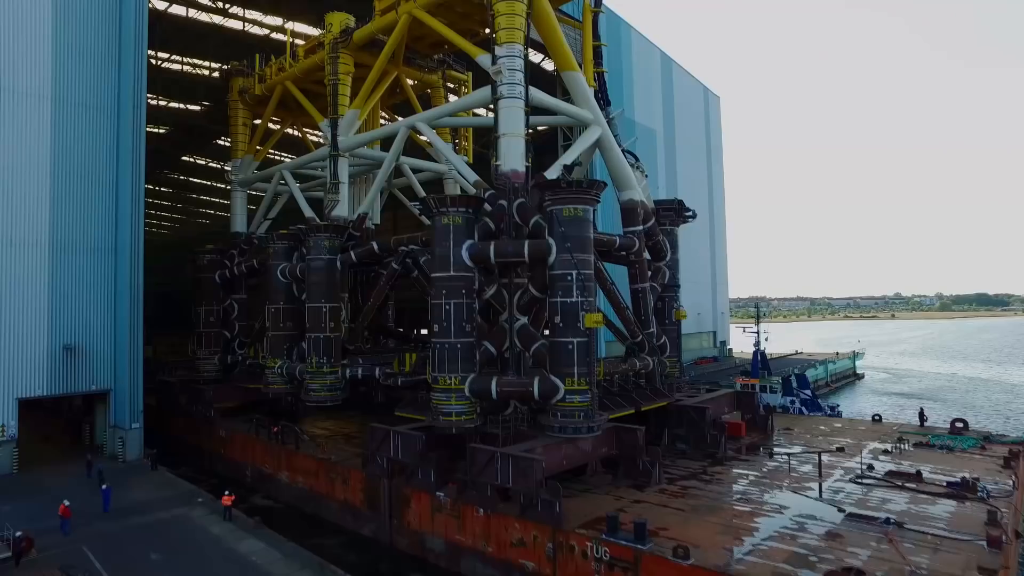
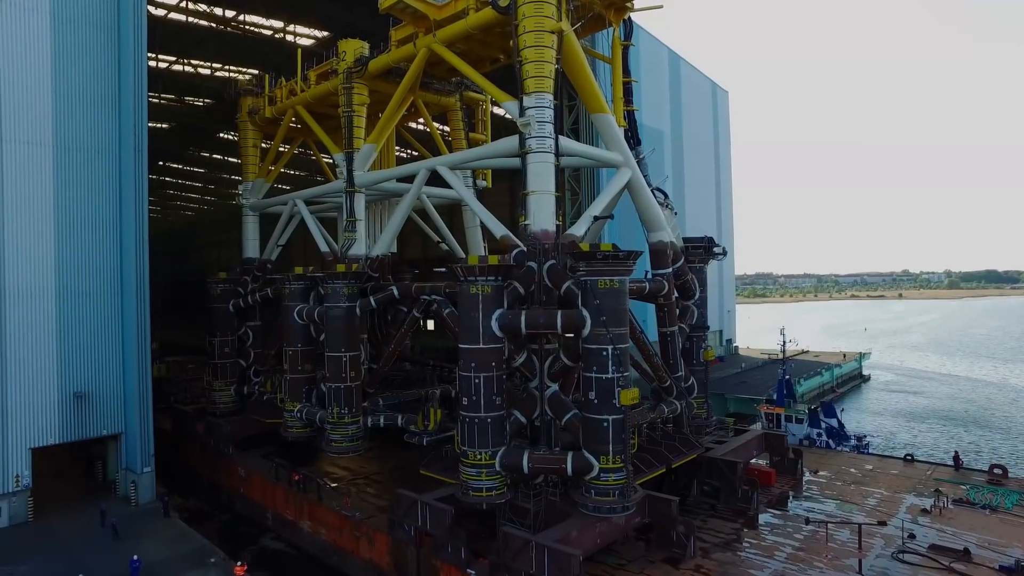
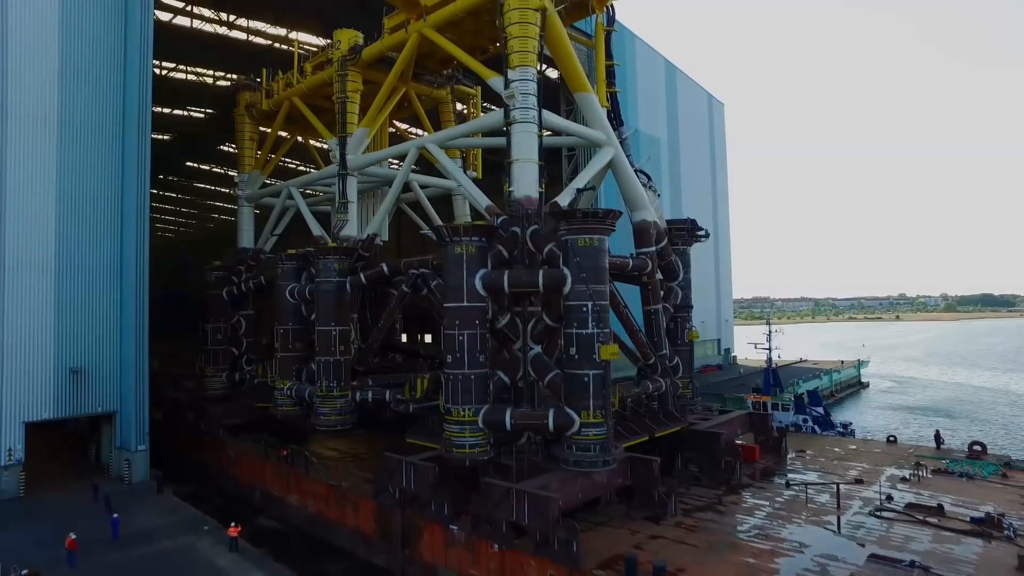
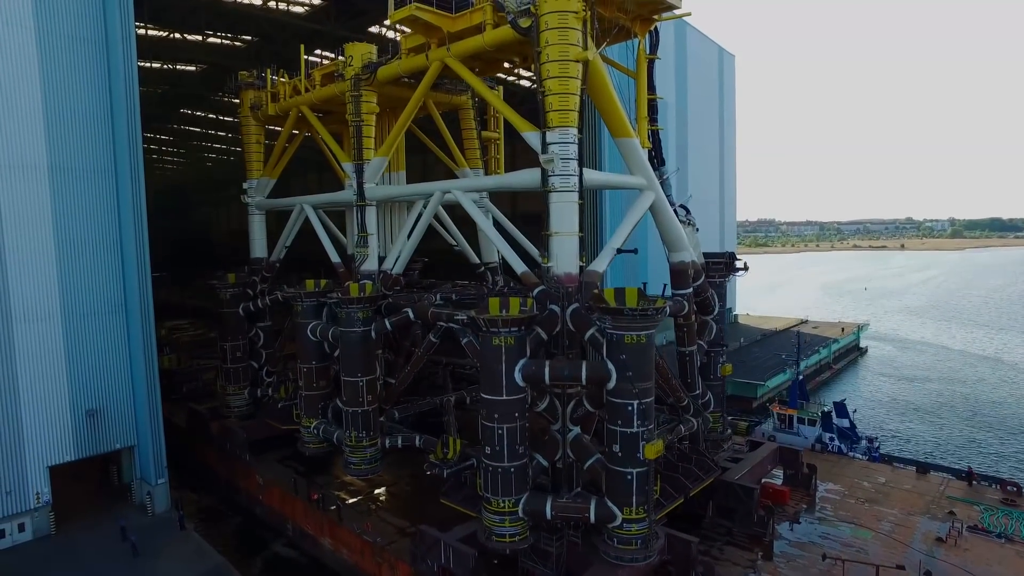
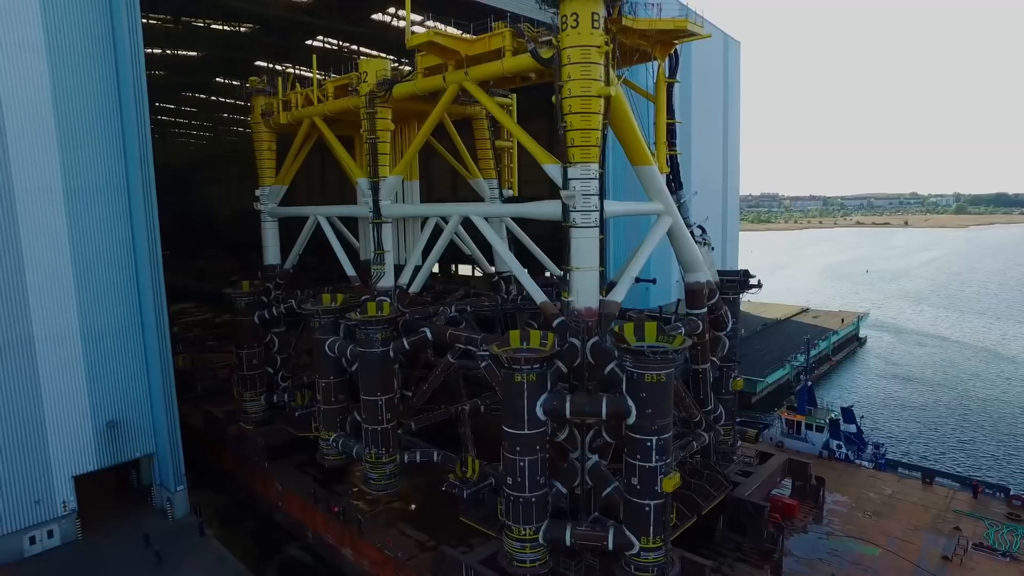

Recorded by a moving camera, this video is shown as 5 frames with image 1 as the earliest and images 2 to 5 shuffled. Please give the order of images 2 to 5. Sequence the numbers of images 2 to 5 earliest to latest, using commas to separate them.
3, 2, 4, 5
